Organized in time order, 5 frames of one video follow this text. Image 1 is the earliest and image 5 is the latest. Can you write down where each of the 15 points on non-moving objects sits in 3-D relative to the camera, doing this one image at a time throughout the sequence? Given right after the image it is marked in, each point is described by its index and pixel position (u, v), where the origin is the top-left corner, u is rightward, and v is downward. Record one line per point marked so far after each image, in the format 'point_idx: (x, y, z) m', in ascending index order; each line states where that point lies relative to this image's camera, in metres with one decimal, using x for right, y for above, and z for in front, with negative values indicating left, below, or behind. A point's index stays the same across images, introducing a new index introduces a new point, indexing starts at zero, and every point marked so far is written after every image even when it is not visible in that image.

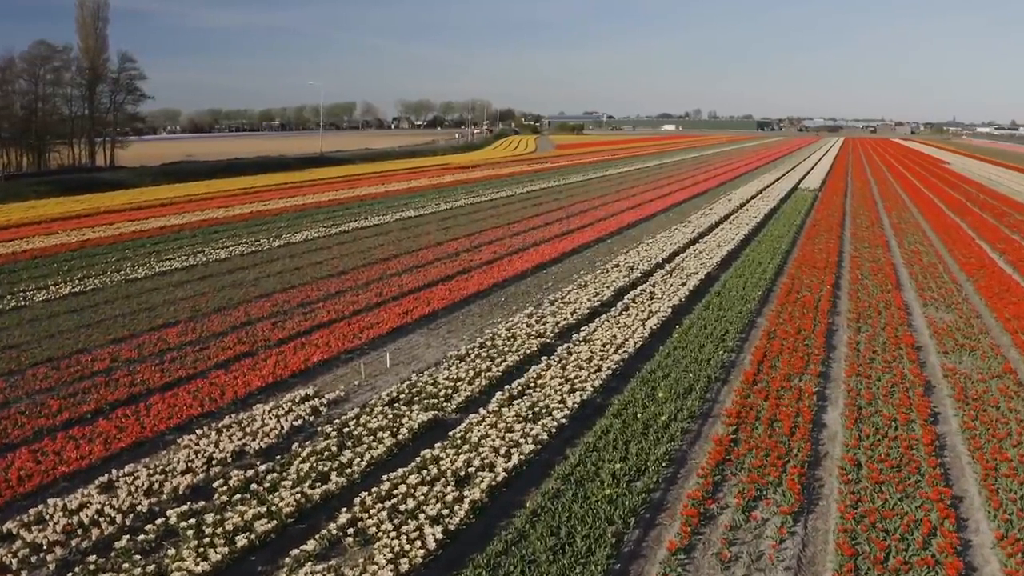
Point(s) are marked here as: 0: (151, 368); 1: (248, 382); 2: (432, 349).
0: (-5.2, -1.2, +10.5) m
1: (-3.5, -1.3, +9.8) m
2: (-1.2, -0.9, +11.0) m
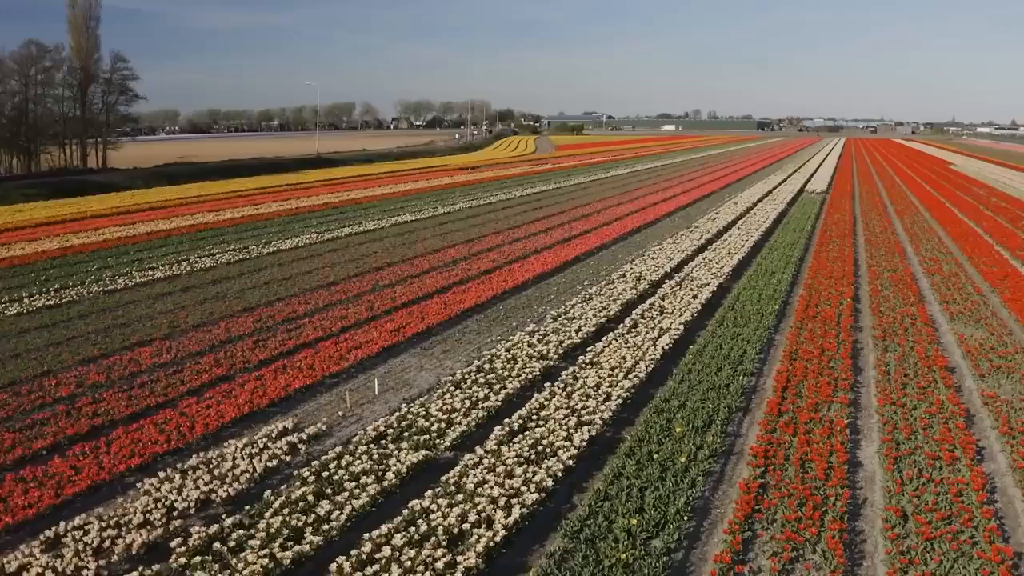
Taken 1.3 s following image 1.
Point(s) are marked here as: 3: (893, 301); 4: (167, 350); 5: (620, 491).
0: (-5.2, -1.4, +9.7) m
1: (-3.5, -1.5, +8.9) m
2: (-1.2, -1.2, +10.1) m
3: (+7.5, -0.2, +14.3) m
4: (-5.4, -1.0, +11.4) m
5: (+1.0, -1.9, +6.8) m
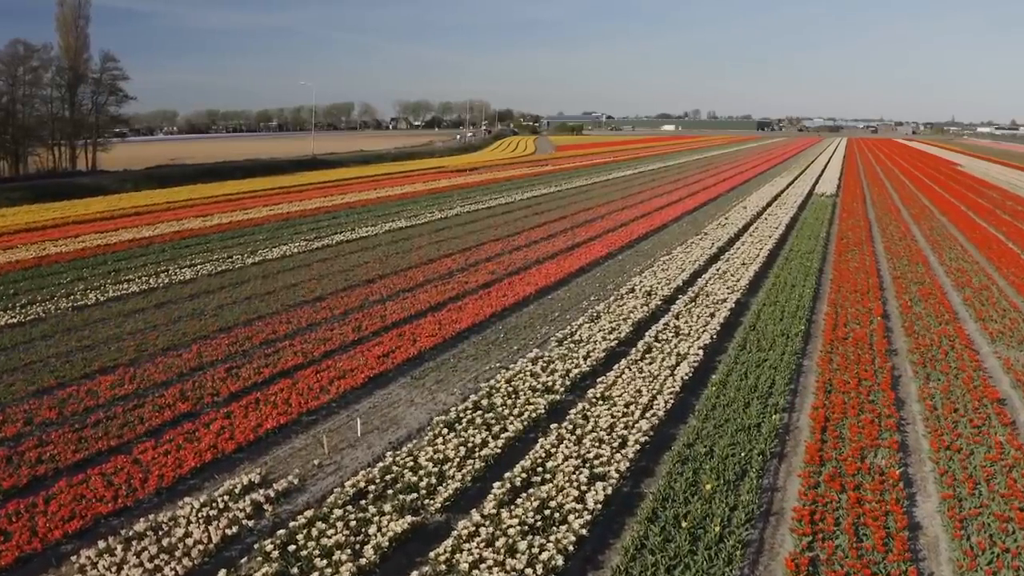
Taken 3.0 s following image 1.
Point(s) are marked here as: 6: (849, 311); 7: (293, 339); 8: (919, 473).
0: (-5.2, -1.7, +8.5) m
1: (-3.5, -1.8, +7.8) m
2: (-1.2, -1.5, +8.9) m
3: (+7.5, -0.5, +13.2) m
4: (-5.4, -1.3, +10.3) m
5: (+1.0, -2.2, +5.7) m
6: (+6.1, -0.4, +13.3) m
7: (-3.5, -0.8, +11.7) m
8: (+4.3, -1.9, +7.7) m
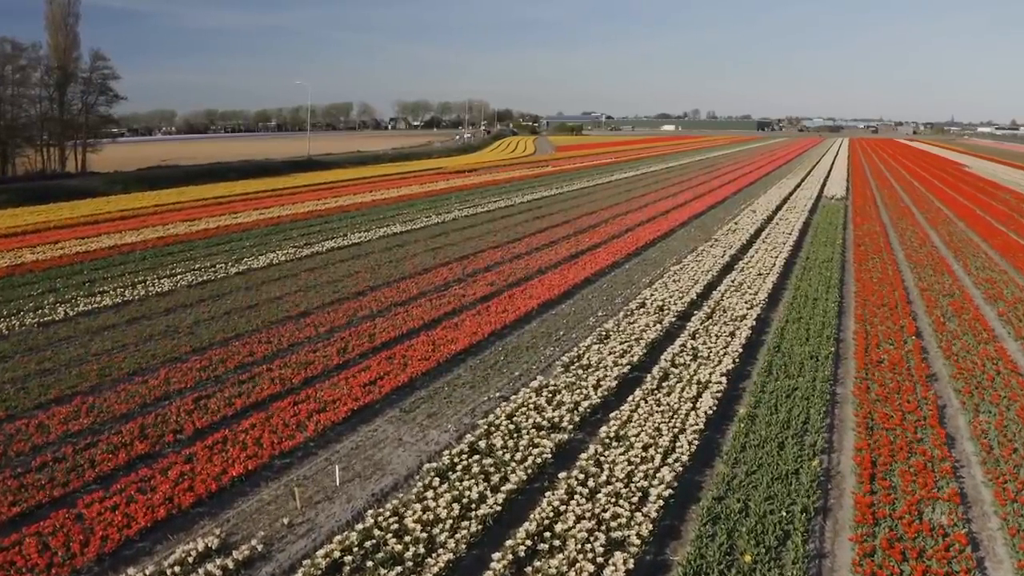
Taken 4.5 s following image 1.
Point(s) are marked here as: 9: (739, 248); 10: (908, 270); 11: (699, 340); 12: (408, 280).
0: (-5.2, -2.0, +7.4) m
1: (-3.5, -2.1, +6.7) m
2: (-1.2, -1.7, +7.9) m
3: (+7.5, -0.8, +12.1) m
4: (-5.4, -1.5, +9.2) m
5: (+1.0, -2.5, +4.6) m
6: (+6.2, -0.7, +12.2) m
7: (-3.5, -1.1, +10.6) m
8: (+4.3, -2.2, +6.6) m
9: (+6.0, +1.1, +19.3) m
10: (+9.5, +0.4, +17.4) m
11: (+2.9, -0.8, +11.2) m
12: (-2.3, +0.2, +15.9) m
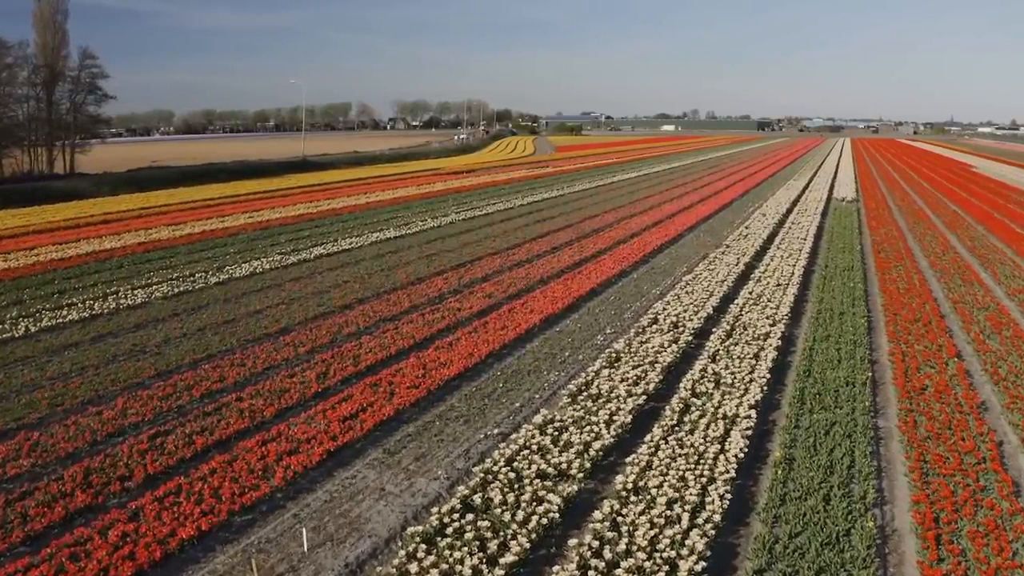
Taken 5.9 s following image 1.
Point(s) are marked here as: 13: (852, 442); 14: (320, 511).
0: (-5.2, -2.2, +6.3) m
1: (-3.5, -2.3, +5.6) m
2: (-1.2, -2.0, +6.7) m
3: (+7.5, -1.1, +11.0) m
4: (-5.4, -1.8, +8.1) m
5: (+1.1, -2.7, +3.5) m
6: (+6.2, -0.9, +11.1) m
7: (-3.5, -1.3, +9.5) m
8: (+4.3, -2.5, +5.5) m
9: (+6.0, +0.8, +18.2) m
10: (+9.4, +0.2, +16.3) m
11: (+2.9, -1.0, +10.1) m
12: (-2.3, -0.1, +14.8) m
13: (+3.6, -1.7, +7.8) m
14: (-1.7, -2.0, +6.7) m
